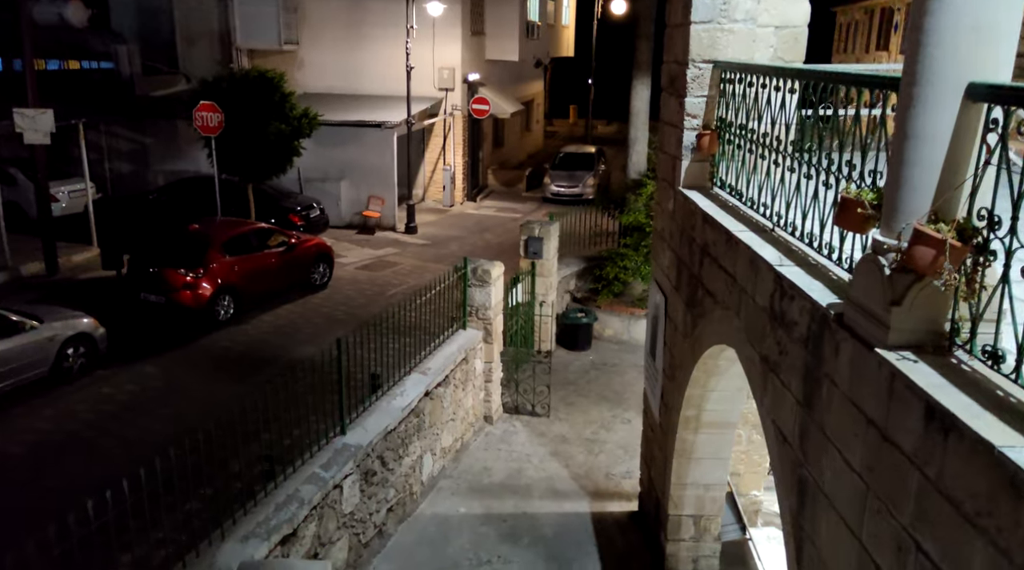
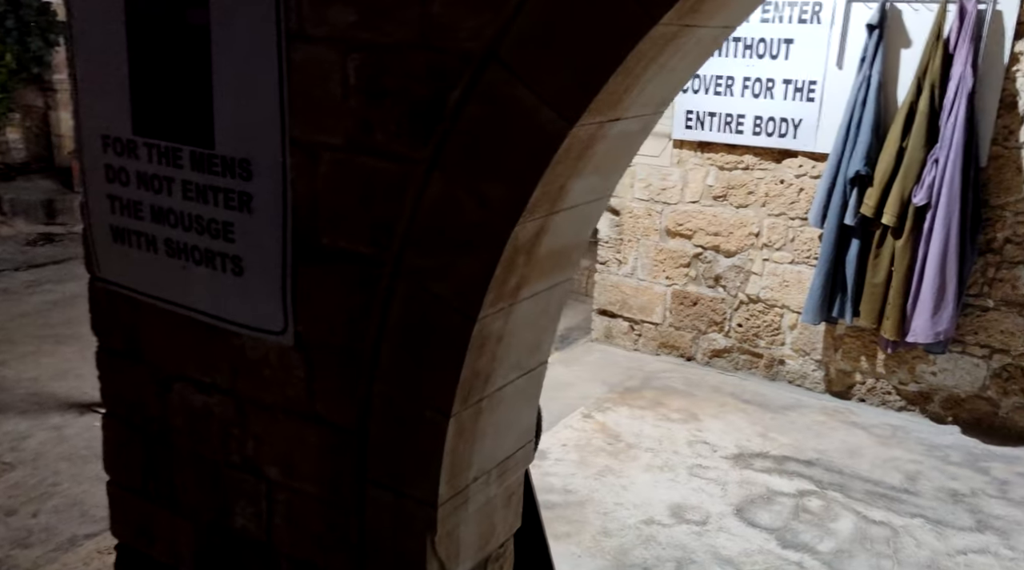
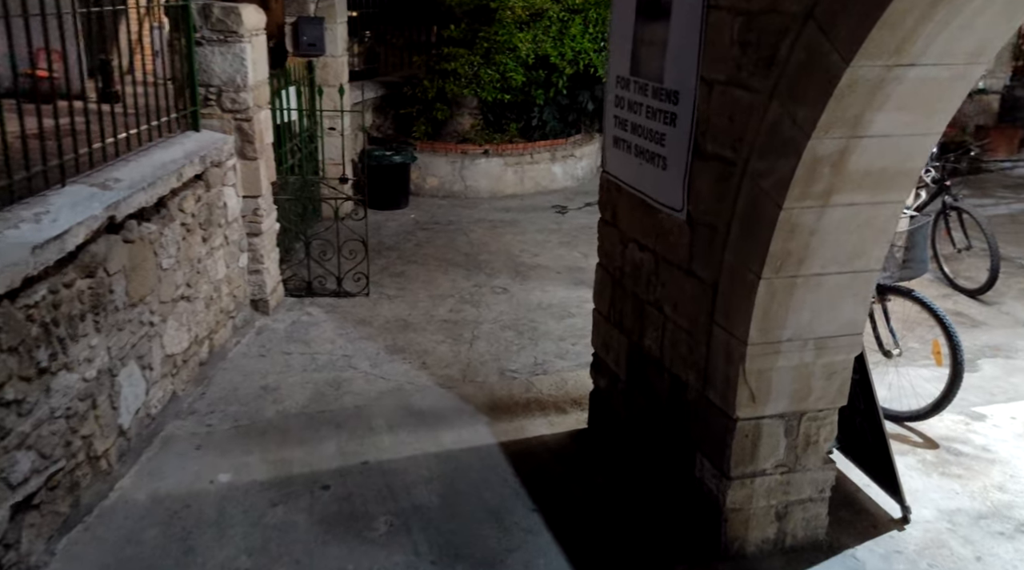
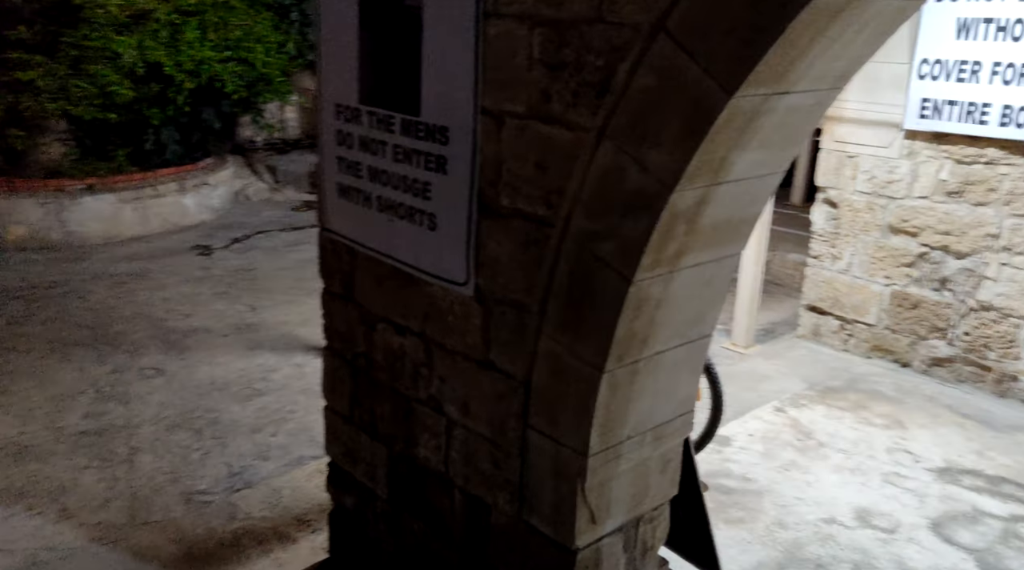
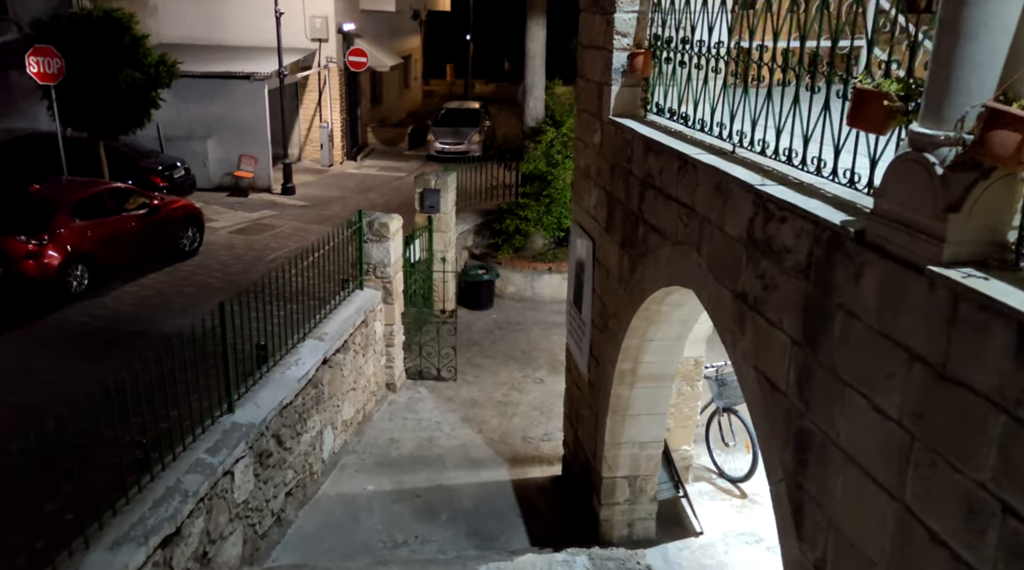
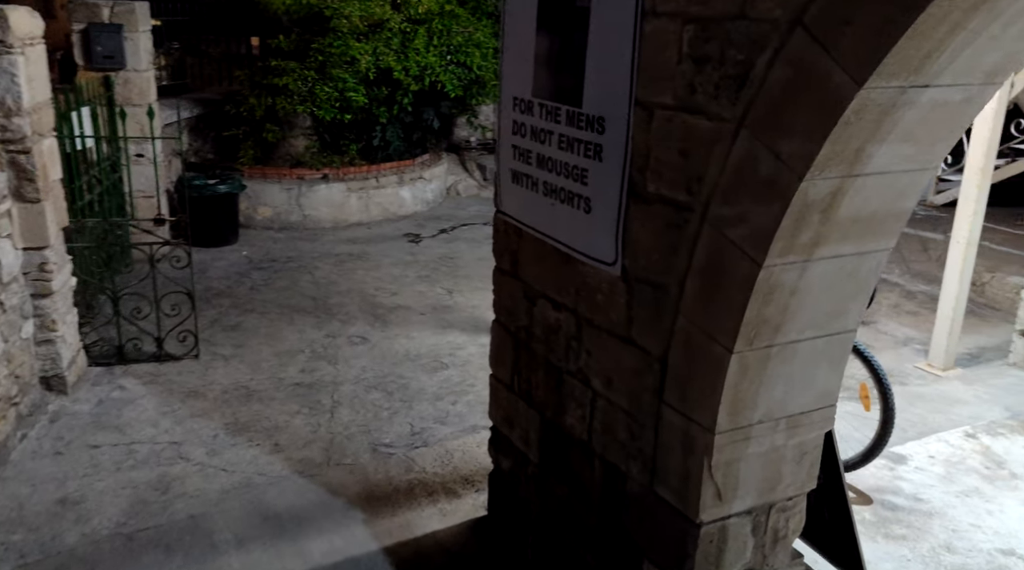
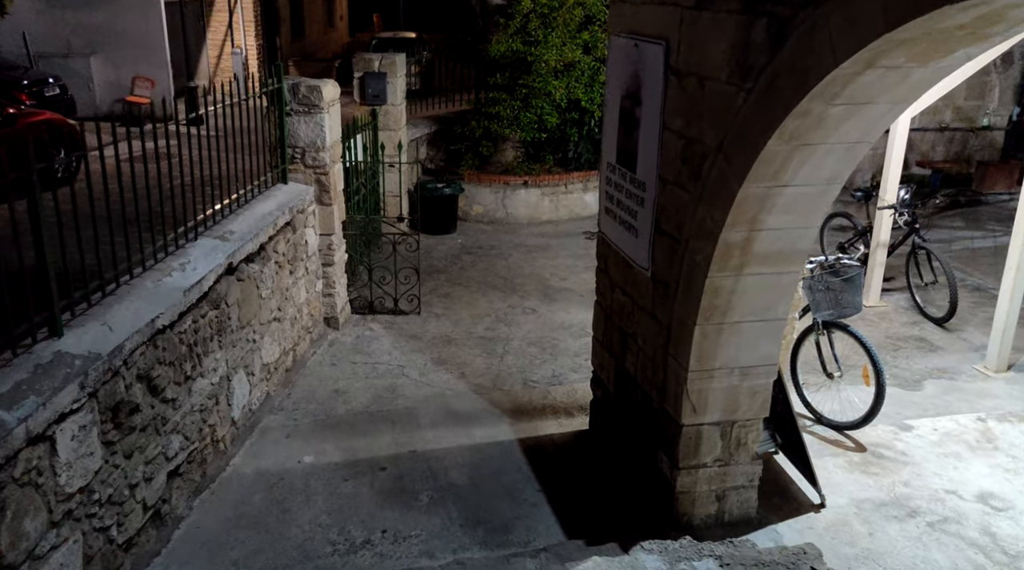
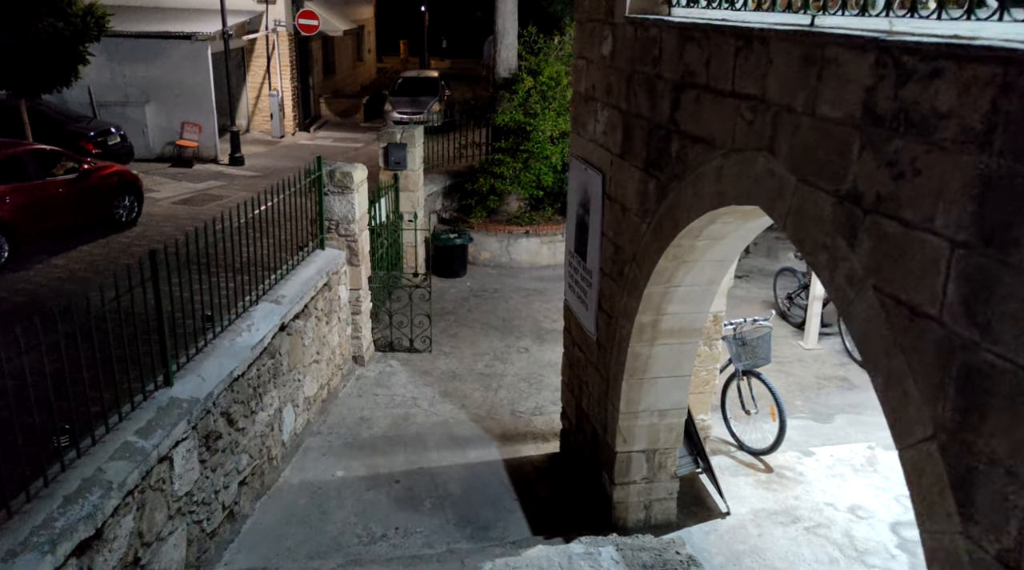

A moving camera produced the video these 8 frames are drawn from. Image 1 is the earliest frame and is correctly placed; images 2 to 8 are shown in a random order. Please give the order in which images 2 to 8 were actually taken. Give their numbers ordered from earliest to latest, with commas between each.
5, 8, 7, 3, 6, 4, 2
